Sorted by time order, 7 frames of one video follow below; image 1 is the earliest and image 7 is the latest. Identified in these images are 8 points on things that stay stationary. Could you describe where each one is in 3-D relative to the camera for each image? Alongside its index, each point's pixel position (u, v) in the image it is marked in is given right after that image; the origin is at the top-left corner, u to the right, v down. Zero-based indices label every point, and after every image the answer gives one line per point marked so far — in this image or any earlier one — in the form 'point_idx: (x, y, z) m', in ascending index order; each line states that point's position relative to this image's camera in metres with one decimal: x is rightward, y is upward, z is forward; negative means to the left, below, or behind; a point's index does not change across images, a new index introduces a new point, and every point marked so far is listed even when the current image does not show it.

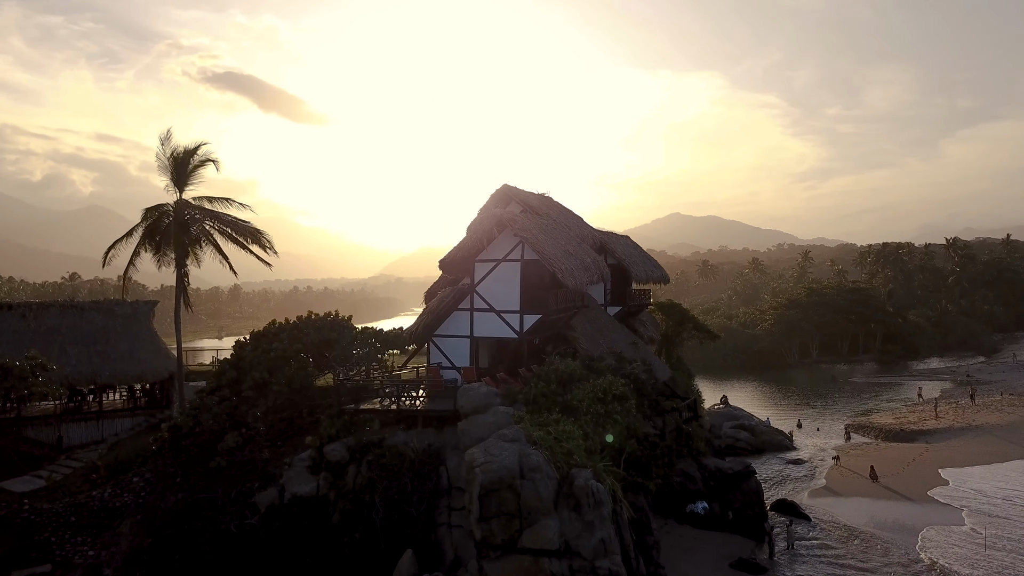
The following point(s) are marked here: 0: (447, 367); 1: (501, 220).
0: (-1.7, -2.1, +16.6) m
1: (-0.2, +1.8, +15.9) m
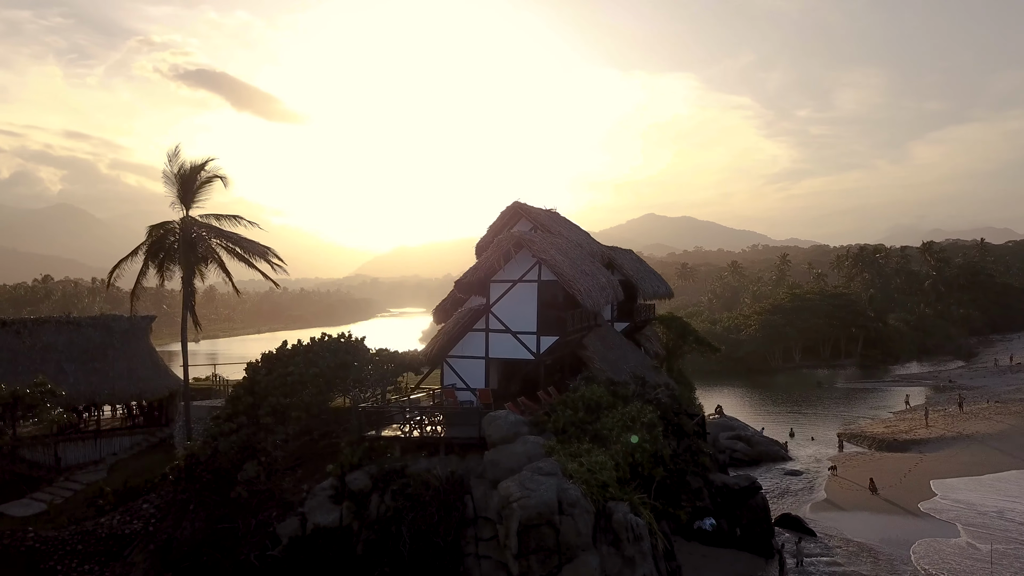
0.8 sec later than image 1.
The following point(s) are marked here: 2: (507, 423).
0: (-1.3, -2.7, +16.5) m
1: (+0.2, +1.2, +15.8) m
2: (-0.1, -2.5, +11.5) m
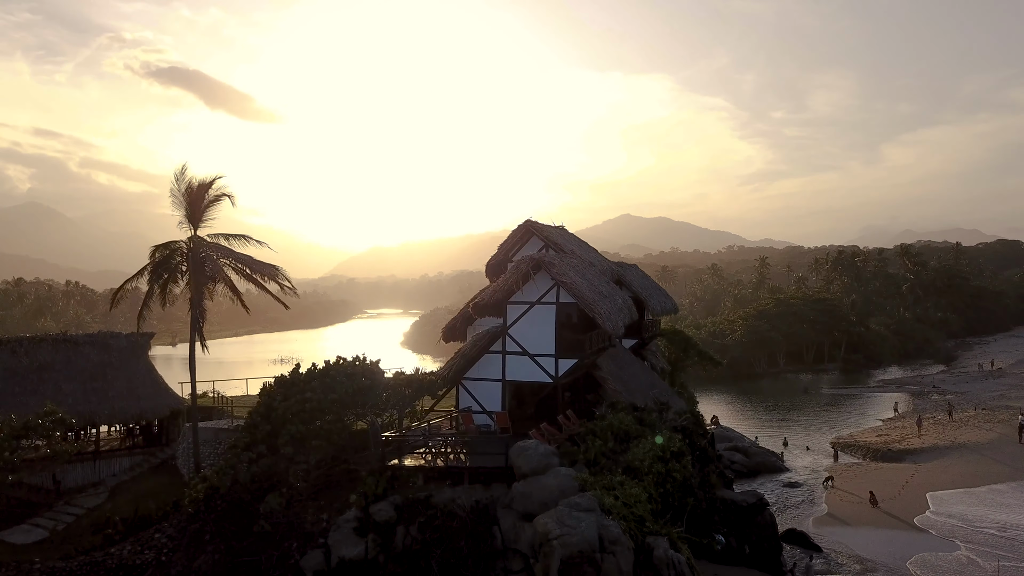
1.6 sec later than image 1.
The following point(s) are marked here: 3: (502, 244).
0: (-0.9, -3.2, +16.3) m
1: (+0.7, +0.7, +15.7) m
2: (+0.5, -3.0, +11.4) m
3: (-0.3, +1.5, +19.7) m
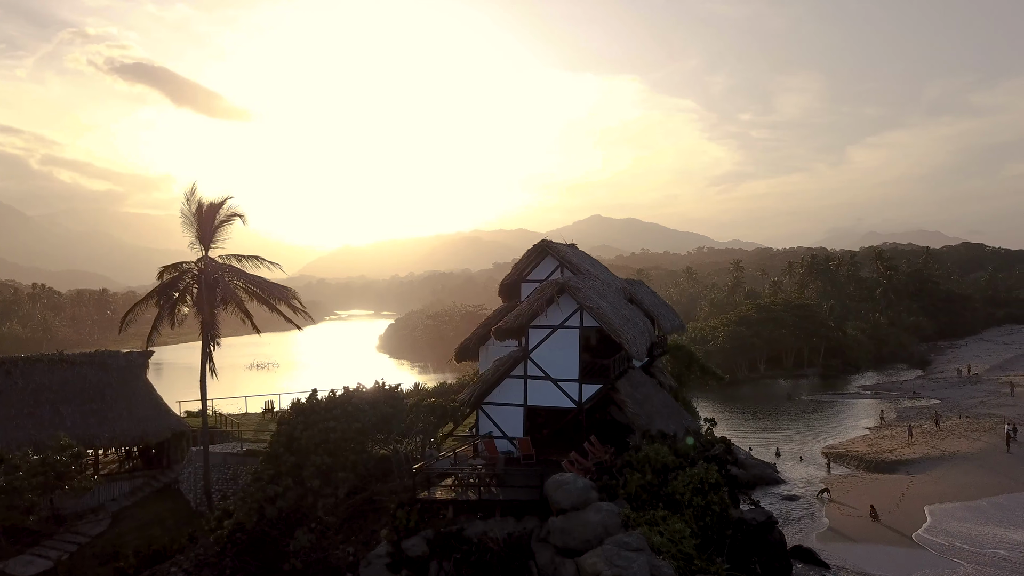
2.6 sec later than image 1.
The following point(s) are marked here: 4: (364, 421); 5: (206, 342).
0: (-0.3, -3.9, +16.1) m
1: (+1.2, +0.1, +15.5) m
2: (+1.1, -3.6, +11.2) m
3: (+0.2, +0.8, +19.5) m
4: (-3.3, -2.9, +13.8) m
5: (-8.7, -1.5, +17.6) m
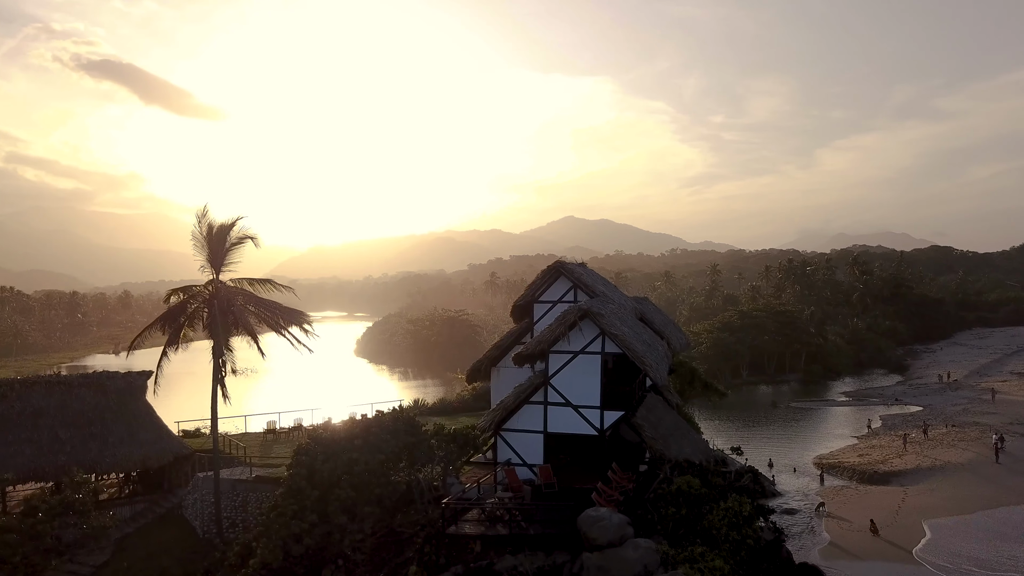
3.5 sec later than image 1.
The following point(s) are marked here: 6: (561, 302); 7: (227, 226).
0: (+0.1, -4.5, +15.9) m
1: (+1.8, -0.6, +15.4) m
2: (+1.8, -4.2, +11.1) m
3: (+0.6, +0.1, +19.4) m
4: (-2.7, -3.6, +13.5) m
5: (-8.2, -2.2, +17.2) m
6: (+1.5, -0.4, +19.1) m
7: (-8.0, +1.7, +17.4) m
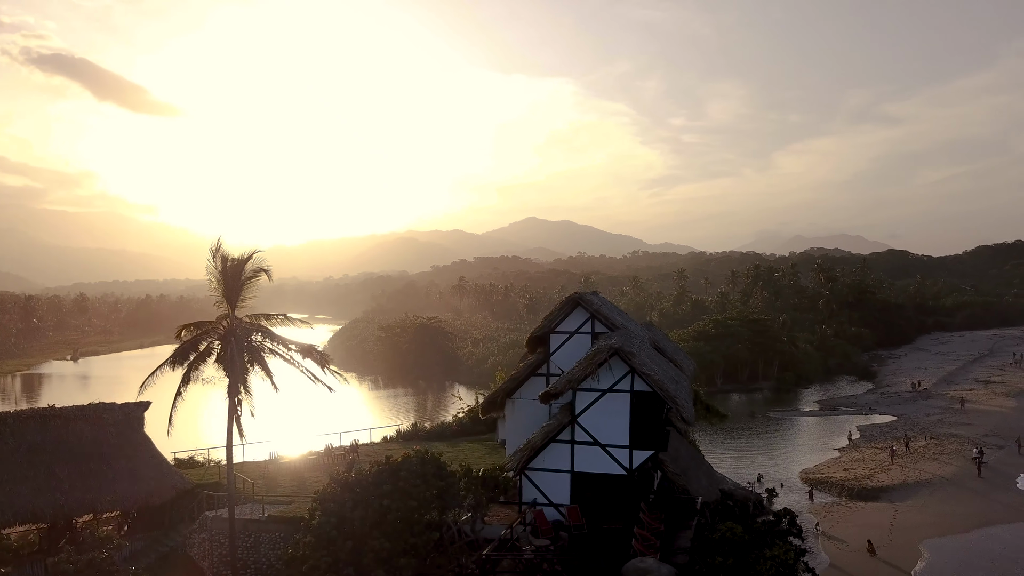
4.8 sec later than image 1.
0: (+0.8, -5.4, +15.7) m
1: (+2.4, -1.5, +15.3) m
2: (+2.6, -5.0, +10.9) m
3: (+1.1, -0.9, +19.2) m
4: (-2.0, -4.5, +13.2) m
5: (-7.6, -3.1, +16.7) m
6: (+2.0, -1.4, +19.0) m
7: (-7.4, +0.8, +17.0) m
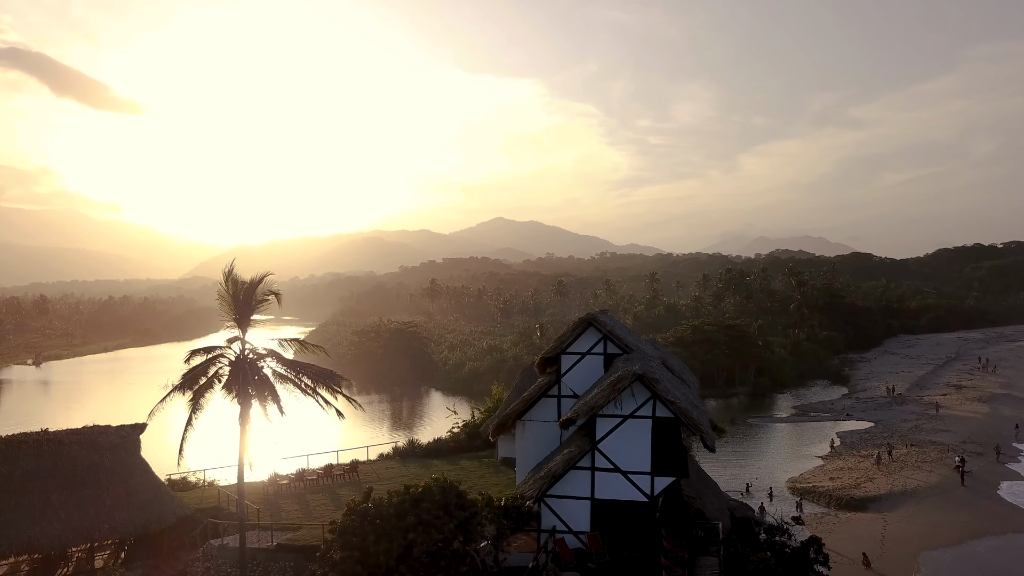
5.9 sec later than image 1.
0: (+1.3, -6.1, +15.5) m
1: (+2.9, -2.1, +15.3) m
2: (+3.2, -5.6, +10.8) m
3: (+1.5, -1.5, +19.1) m
4: (-1.4, -5.1, +13.0) m
5: (-7.1, -3.7, +16.3) m
6: (+2.4, -2.0, +18.9) m
7: (-6.9, +0.1, +16.6) m
